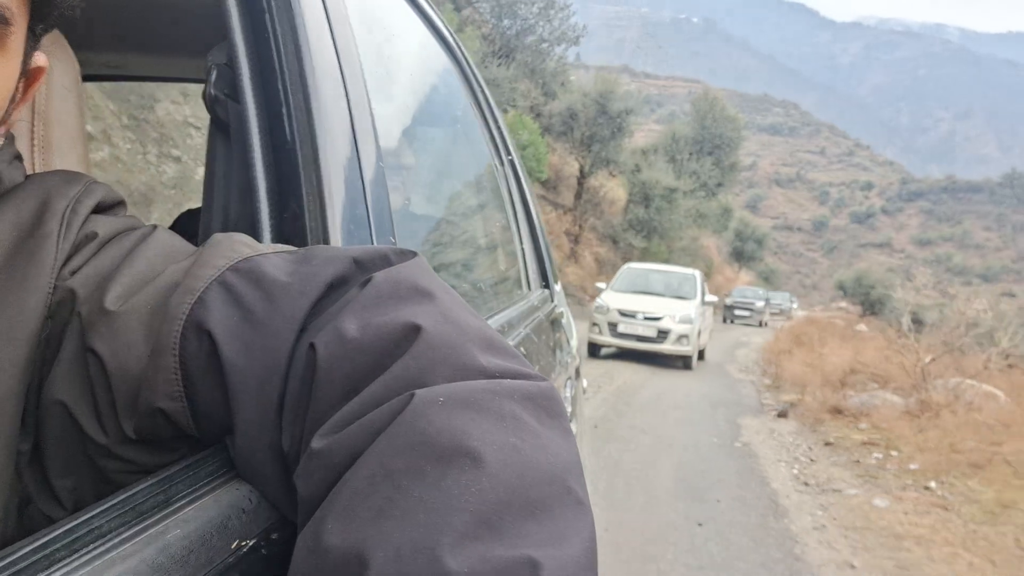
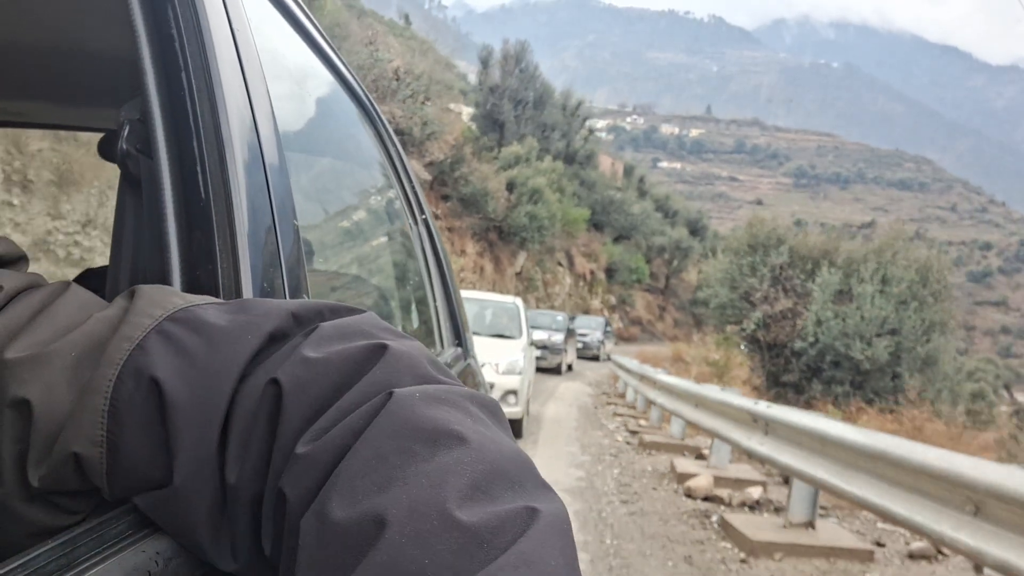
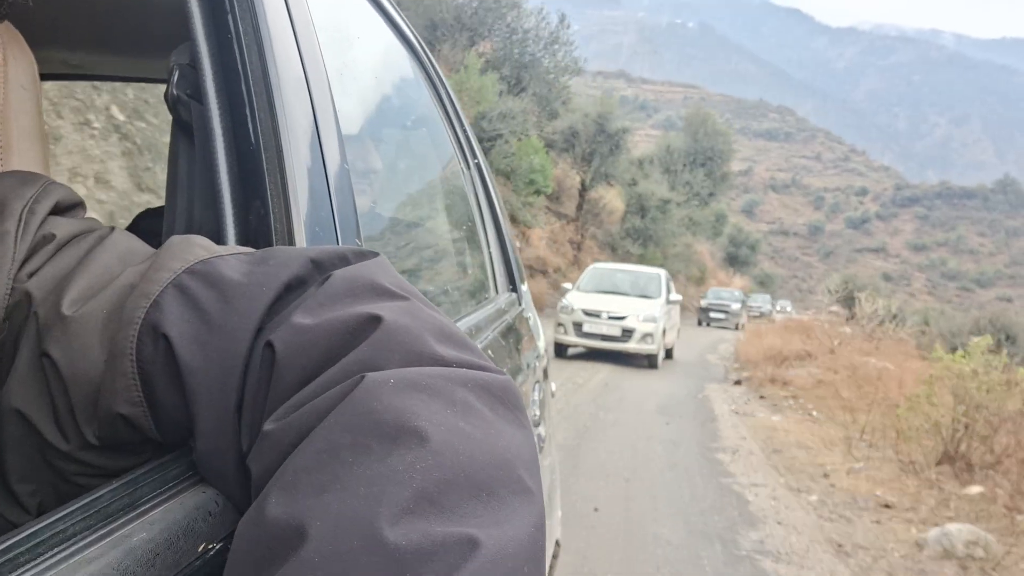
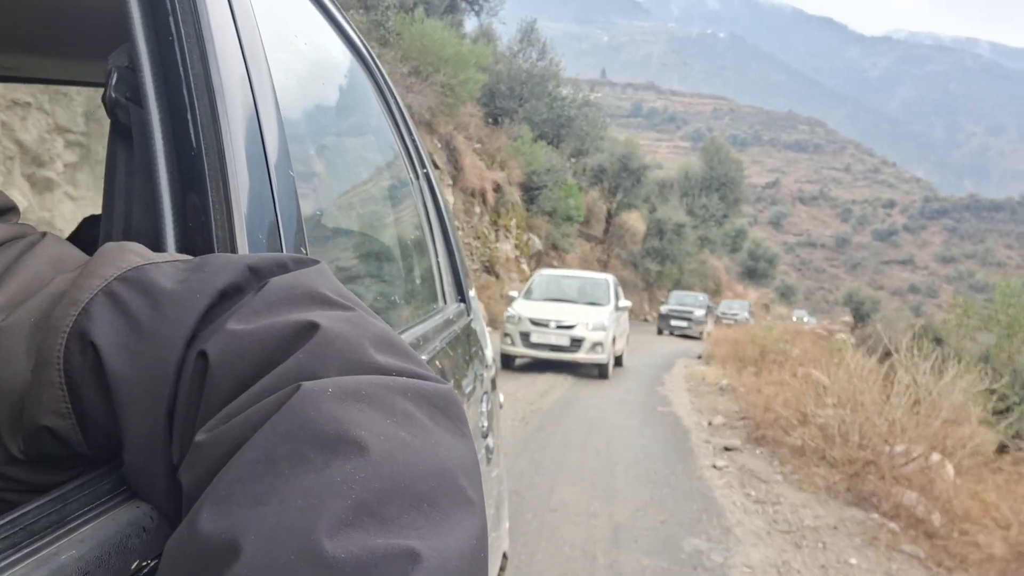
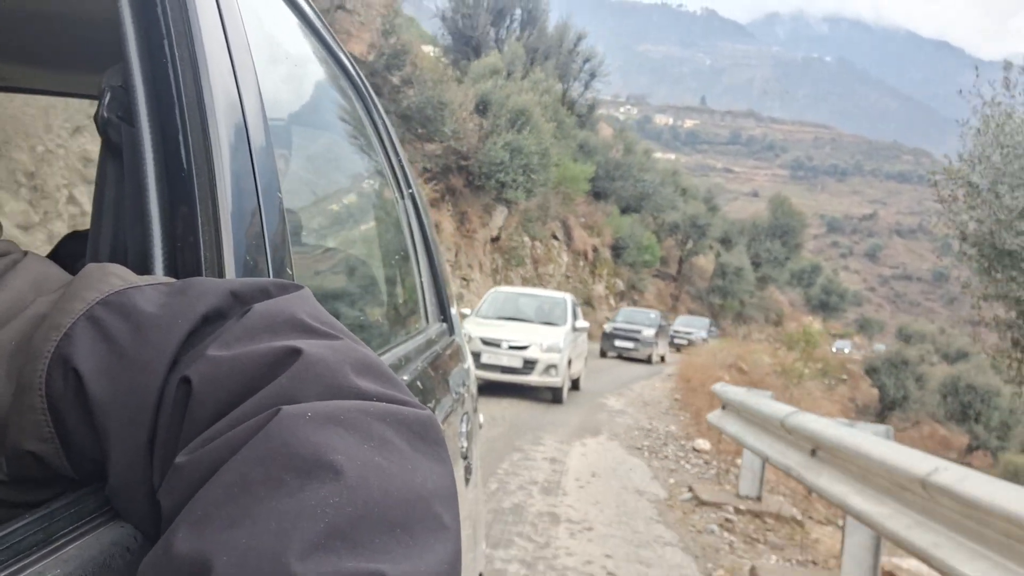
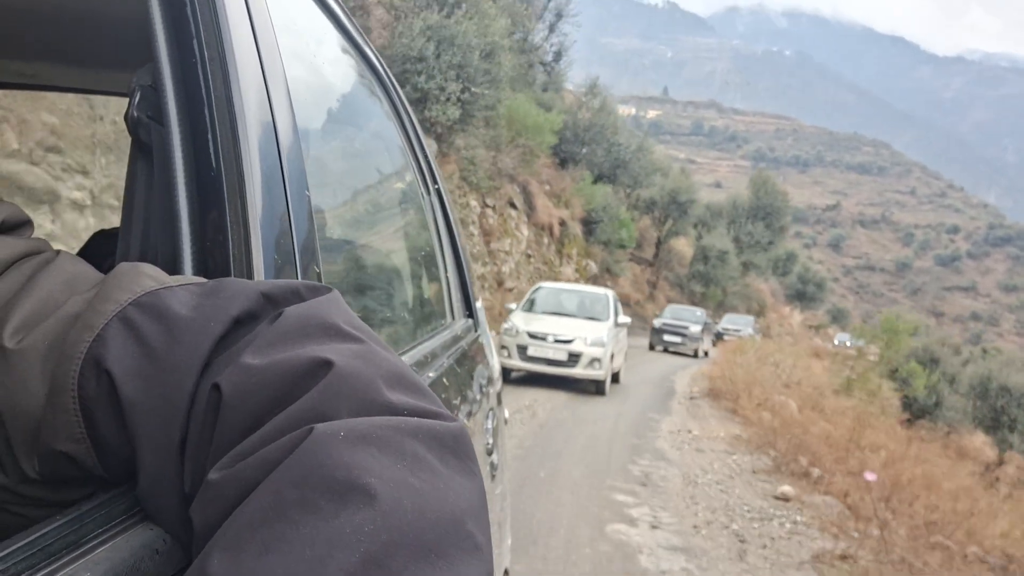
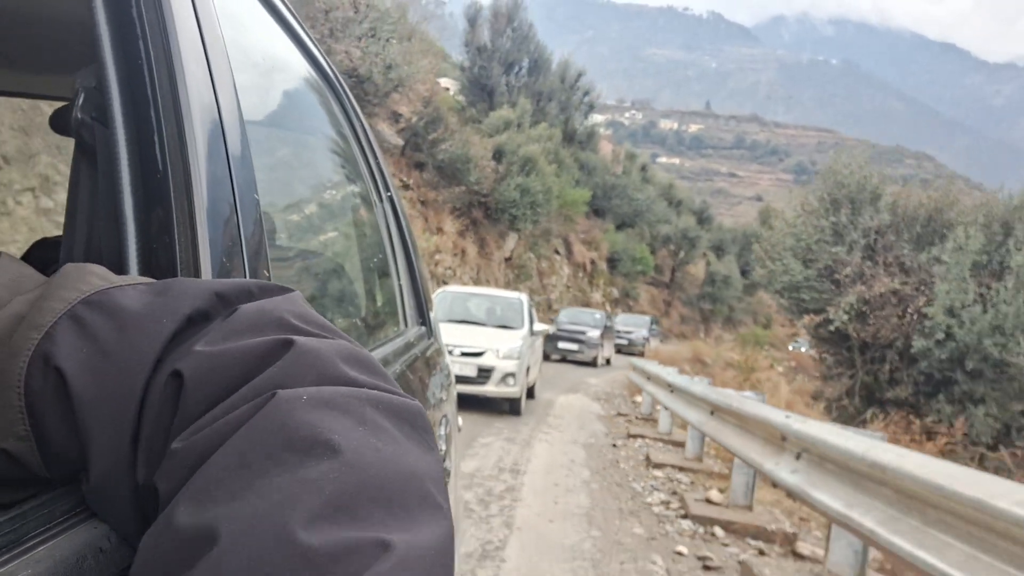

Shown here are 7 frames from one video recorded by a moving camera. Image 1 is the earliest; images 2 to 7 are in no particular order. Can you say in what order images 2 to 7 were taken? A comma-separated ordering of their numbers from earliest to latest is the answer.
3, 4, 6, 5, 7, 2
